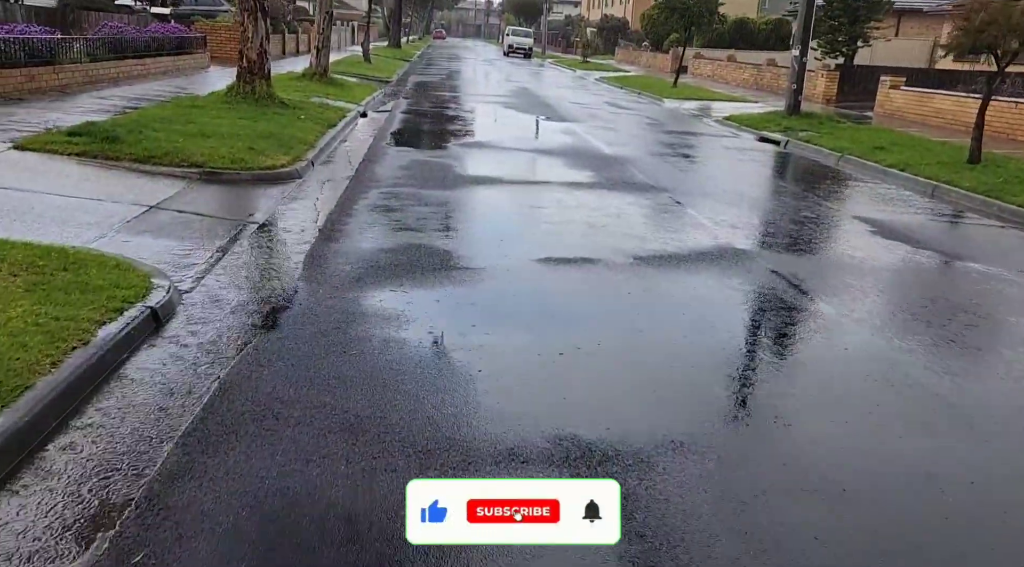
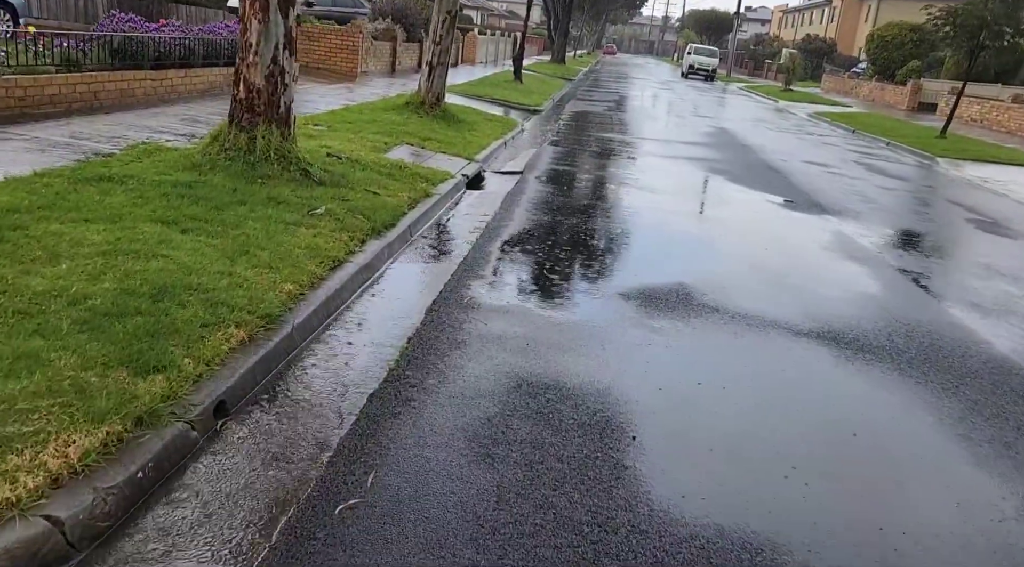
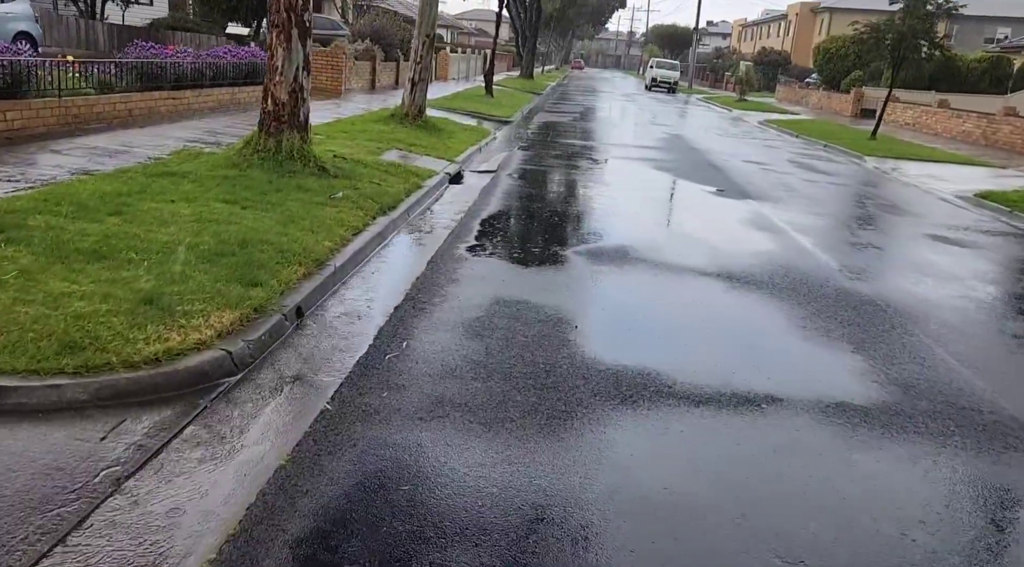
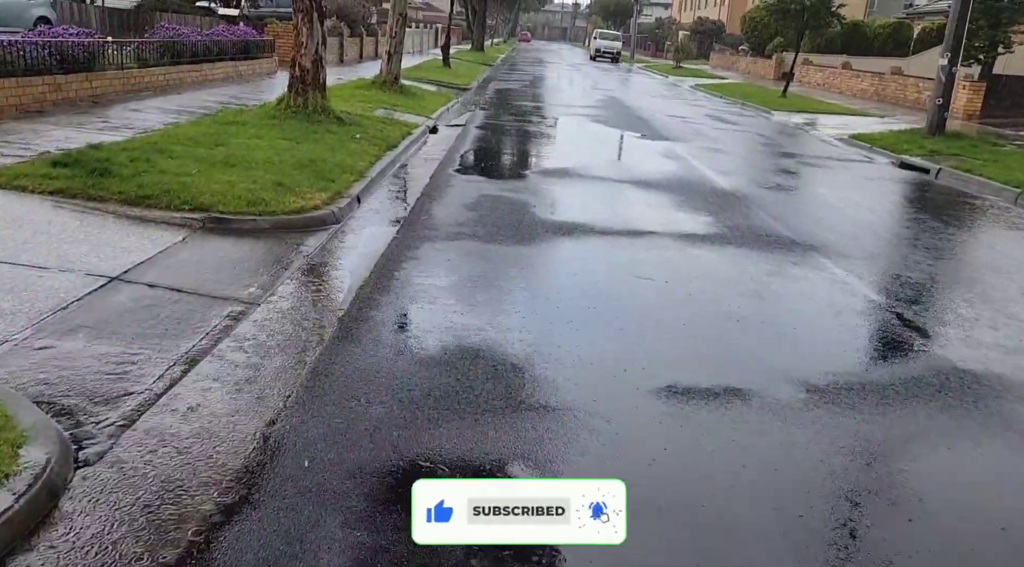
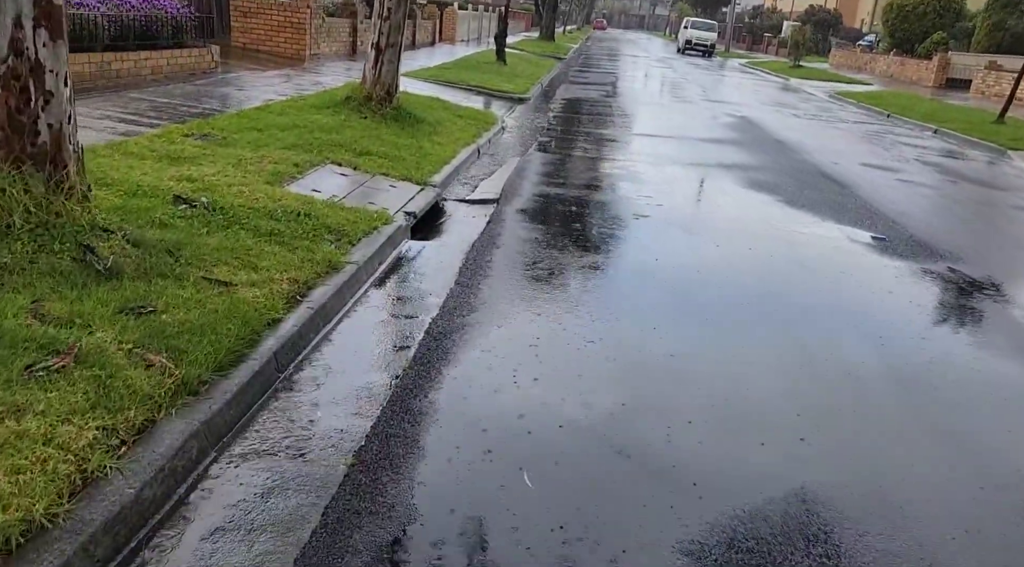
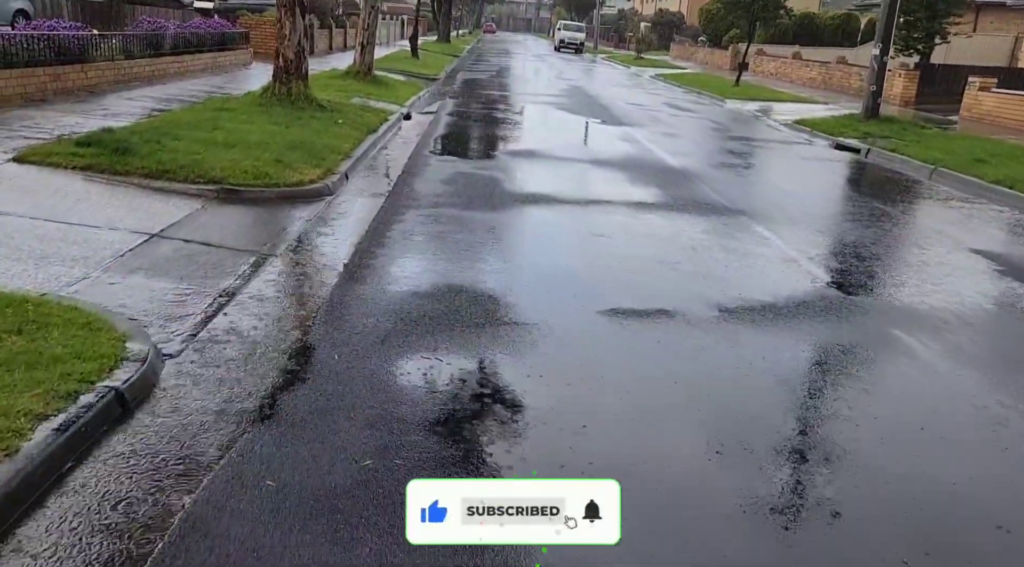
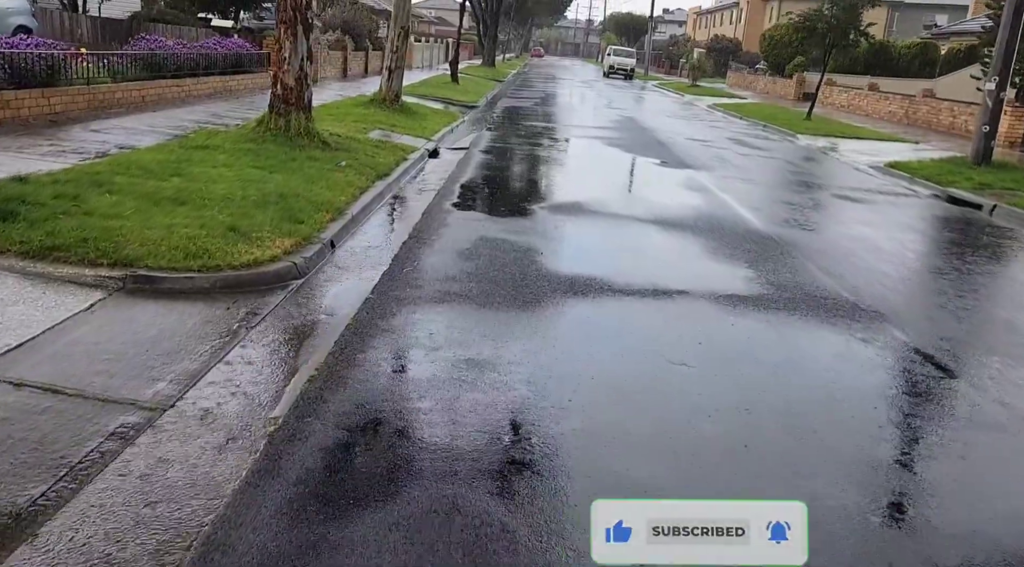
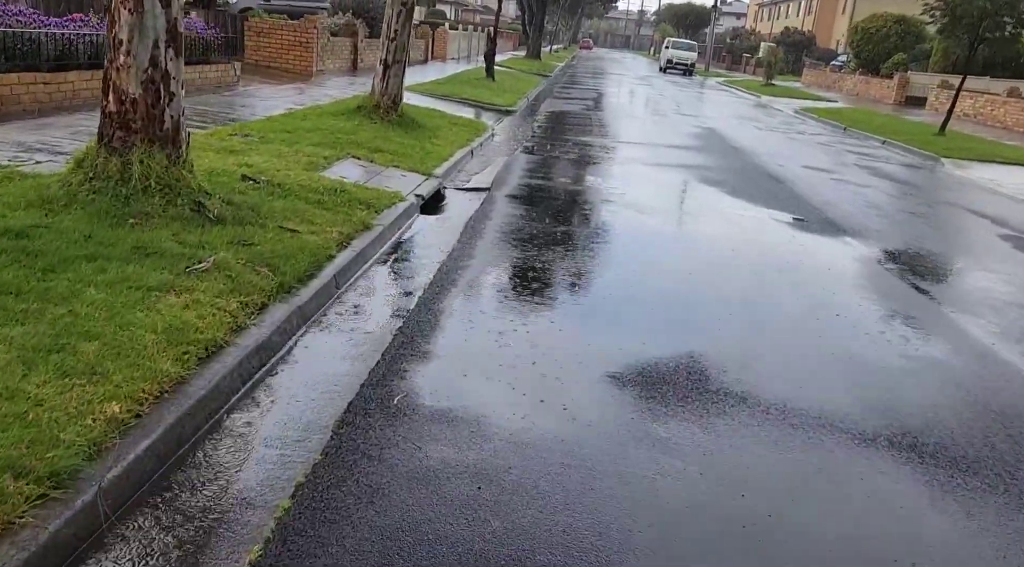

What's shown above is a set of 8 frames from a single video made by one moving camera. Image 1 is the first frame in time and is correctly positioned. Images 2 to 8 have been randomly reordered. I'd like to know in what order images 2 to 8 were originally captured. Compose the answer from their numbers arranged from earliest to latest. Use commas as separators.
6, 4, 7, 3, 2, 8, 5
